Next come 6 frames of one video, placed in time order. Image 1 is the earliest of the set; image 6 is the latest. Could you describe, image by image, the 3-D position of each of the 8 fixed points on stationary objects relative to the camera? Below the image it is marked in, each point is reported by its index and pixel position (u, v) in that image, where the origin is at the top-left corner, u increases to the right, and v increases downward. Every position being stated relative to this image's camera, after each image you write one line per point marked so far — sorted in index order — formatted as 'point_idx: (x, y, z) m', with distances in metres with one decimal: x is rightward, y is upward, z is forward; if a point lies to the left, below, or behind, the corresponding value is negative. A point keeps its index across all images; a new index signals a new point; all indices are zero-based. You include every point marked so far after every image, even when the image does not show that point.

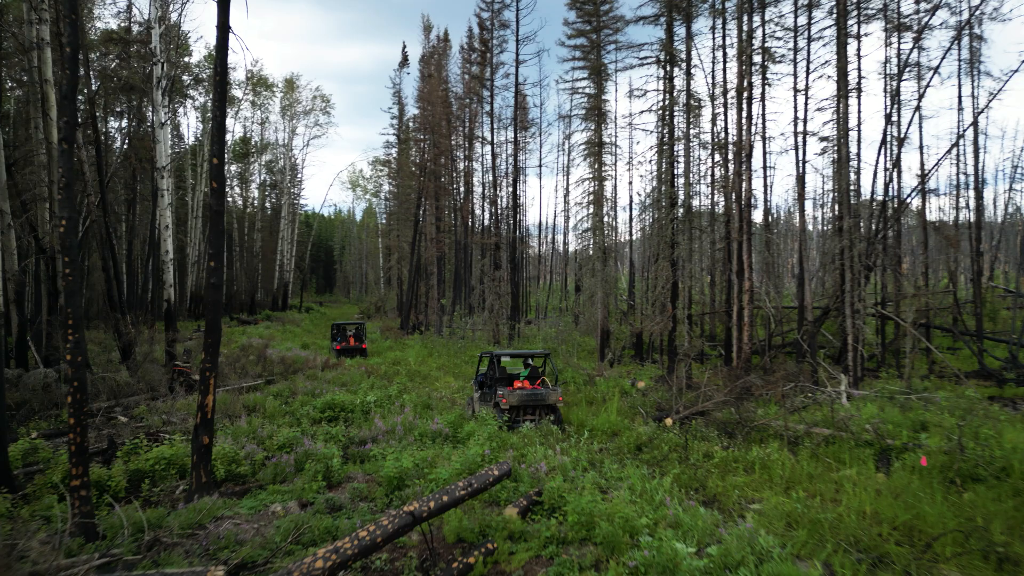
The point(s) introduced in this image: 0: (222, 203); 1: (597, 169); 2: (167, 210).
0: (-2.8, +0.8, +6.9) m
1: (+2.1, +2.9, +17.5) m
2: (-8.1, +1.8, +16.6) m
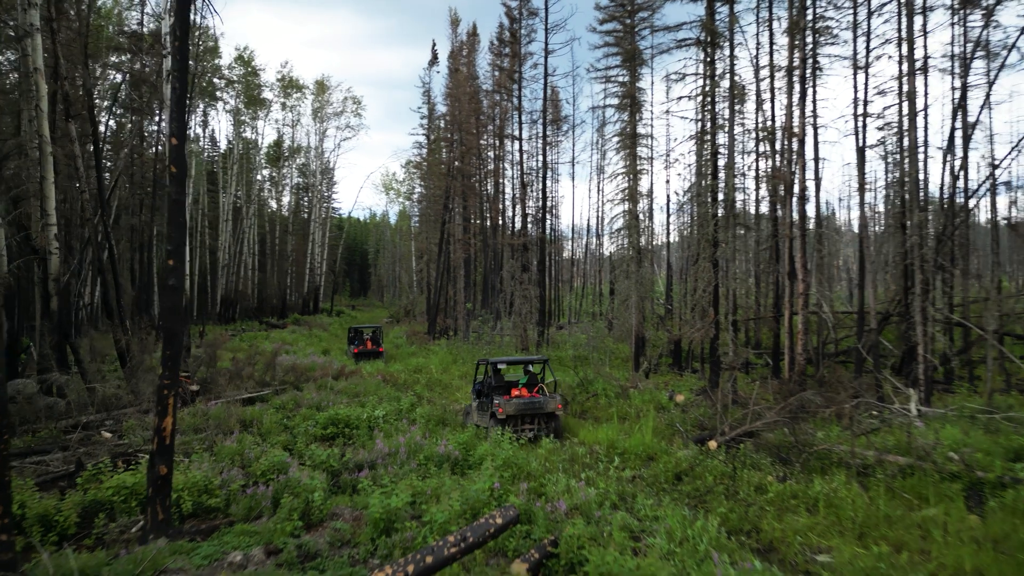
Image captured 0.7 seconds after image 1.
0: (-2.7, +0.8, +5.9) m
1: (+2.8, +2.9, +16.2) m
2: (-7.5, +1.7, +15.9) m
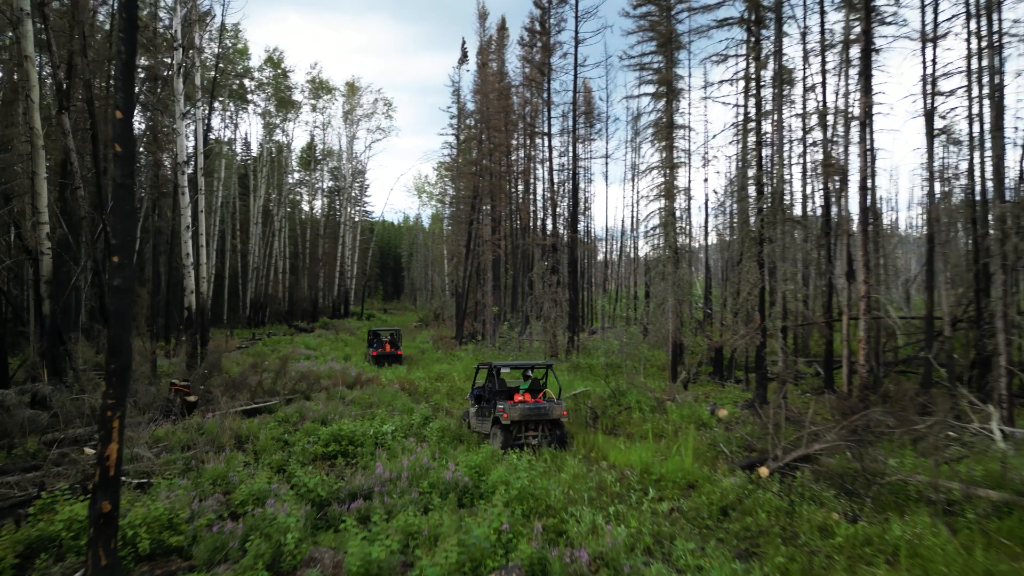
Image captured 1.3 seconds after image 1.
0: (-2.6, +0.8, +5.0) m
1: (+3.3, +2.8, +15.0) m
2: (-6.9, +1.7, +15.2) m
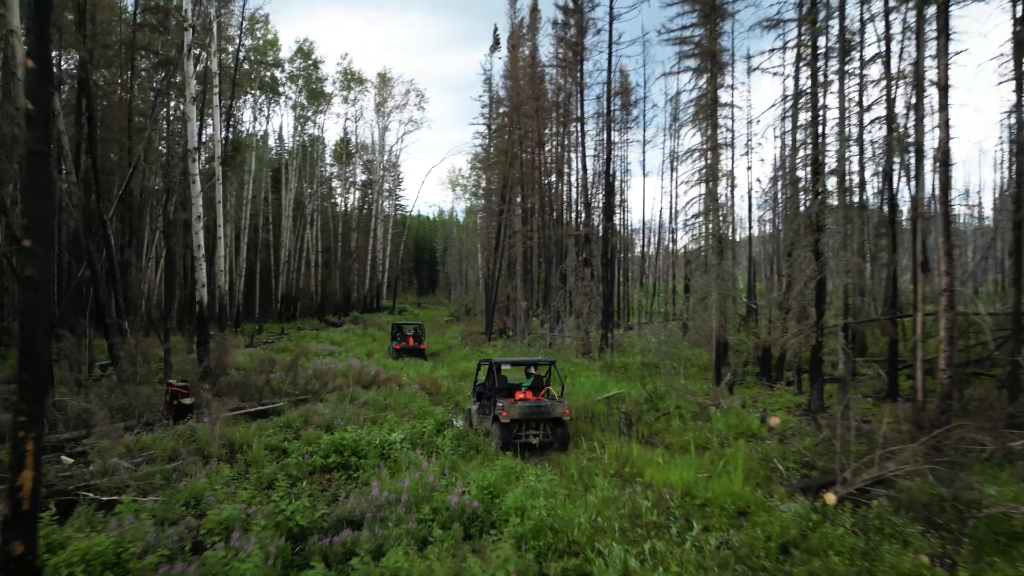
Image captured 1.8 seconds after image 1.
0: (-2.6, +0.9, +4.0) m
1: (+3.9, +2.9, +13.7) m
2: (-6.4, +1.8, +14.4) m
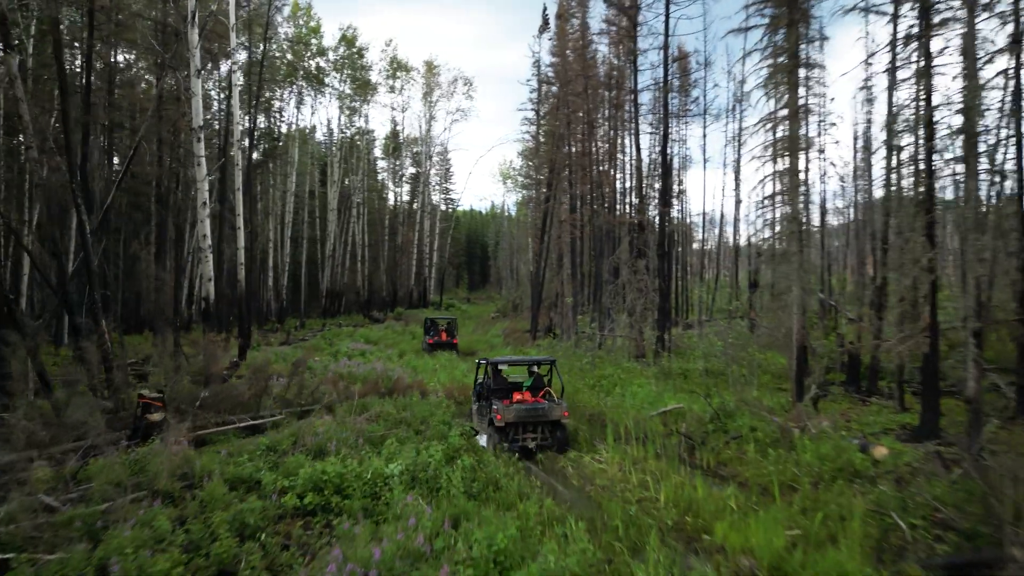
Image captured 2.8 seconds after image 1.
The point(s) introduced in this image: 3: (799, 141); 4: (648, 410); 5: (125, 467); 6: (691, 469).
0: (-2.7, +0.9, +2.4) m
1: (+4.5, +3.0, +11.5) m
2: (-5.6, +1.9, +13.0) m
3: (+4.6, +2.3, +11.3) m
4: (+2.0, -1.8, +10.5) m
5: (-3.6, -1.7, +6.7) m
6: (+2.0, -2.0, +7.9) m
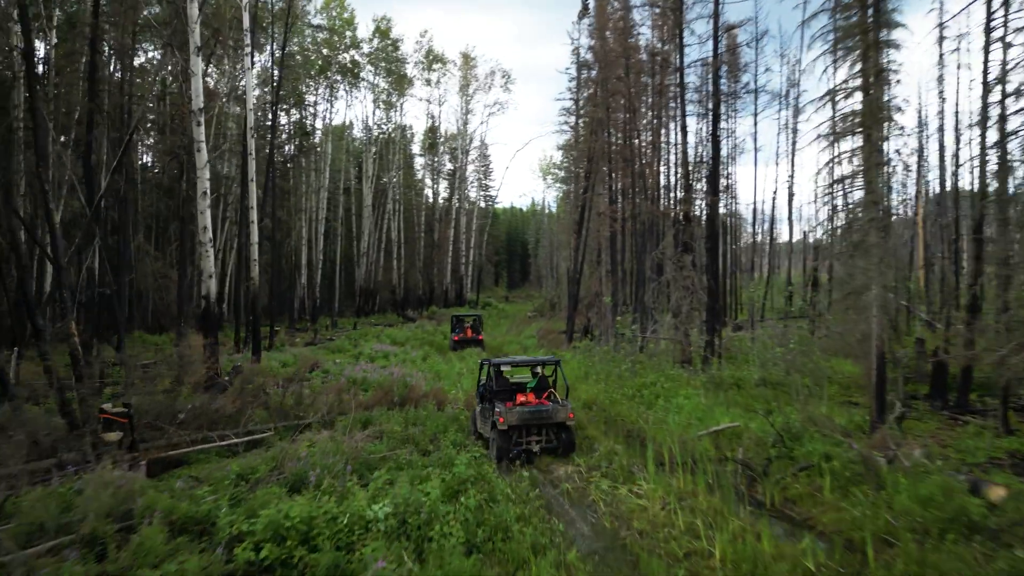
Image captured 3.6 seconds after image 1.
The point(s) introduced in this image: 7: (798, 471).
0: (-2.8, +0.9, +1.1) m
1: (+4.9, +3.1, +9.9) m
2: (-5.1, +2.0, +11.9) m
3: (+4.9, +2.4, +9.7) m
4: (+2.3, -1.8, +9.0) m
5: (-3.5, -1.7, +5.5) m
6: (+2.2, -2.0, +6.4) m
7: (+2.9, -1.8, +7.1) m
